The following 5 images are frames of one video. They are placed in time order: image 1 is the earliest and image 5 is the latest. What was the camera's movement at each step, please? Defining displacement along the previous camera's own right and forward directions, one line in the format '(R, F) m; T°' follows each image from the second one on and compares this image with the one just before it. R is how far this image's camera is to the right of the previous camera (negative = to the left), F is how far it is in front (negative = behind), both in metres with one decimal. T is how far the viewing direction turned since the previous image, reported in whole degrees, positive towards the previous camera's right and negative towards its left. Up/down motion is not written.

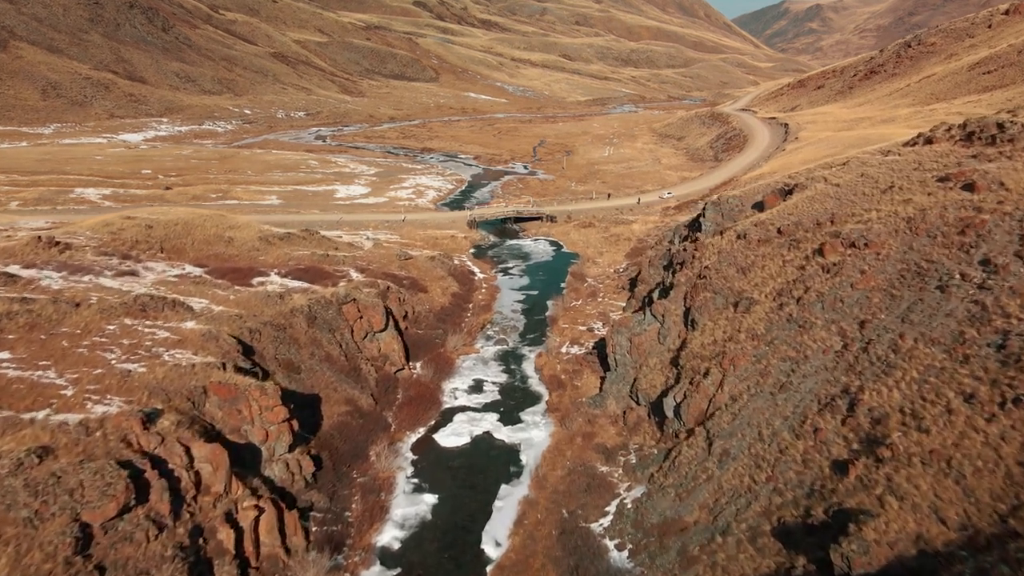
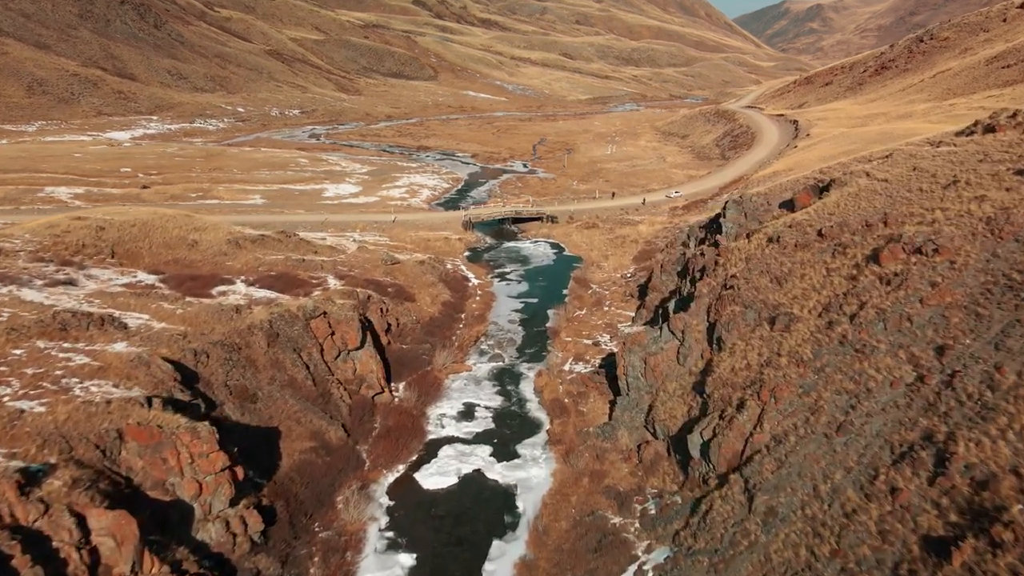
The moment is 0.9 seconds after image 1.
(+0.2, +4.2) m; 0°
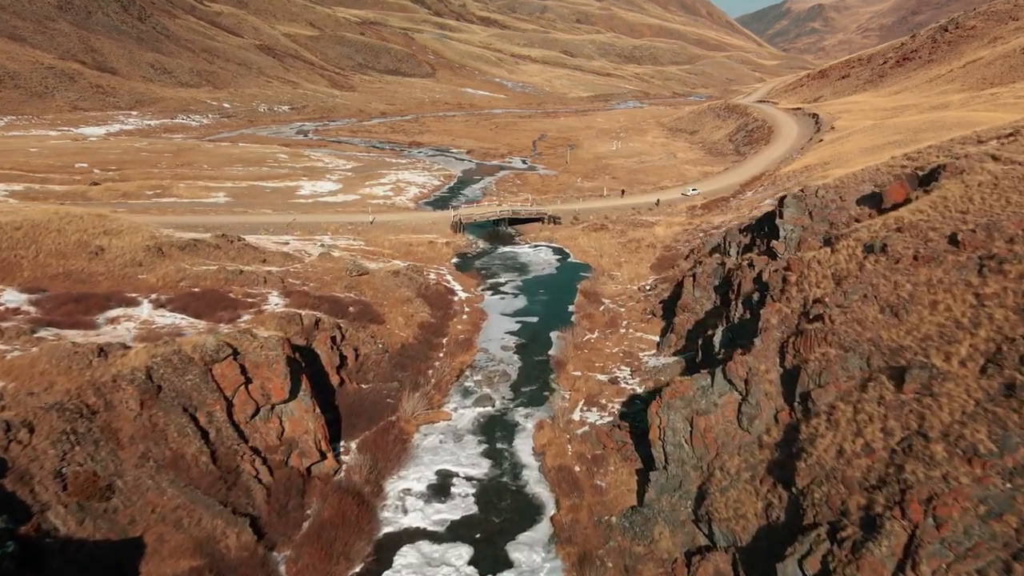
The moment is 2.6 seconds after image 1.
(+0.3, +7.8) m; 0°
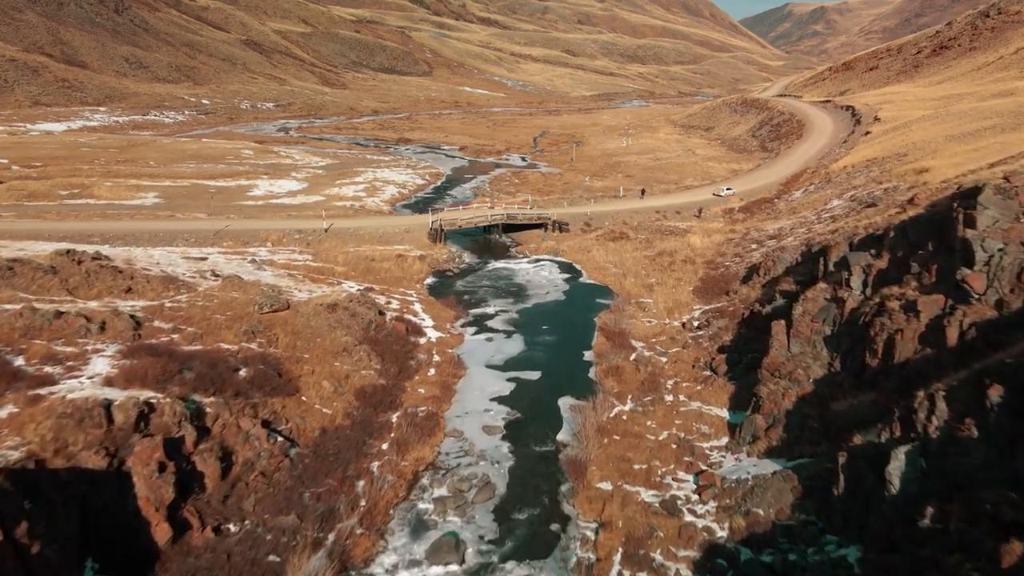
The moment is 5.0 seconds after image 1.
(+0.4, +11.2) m; 0°
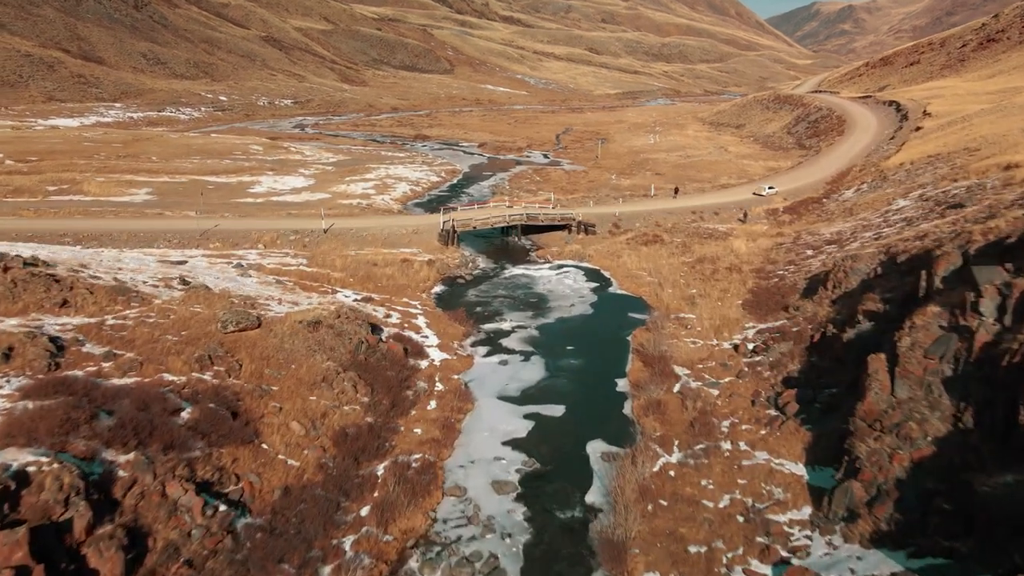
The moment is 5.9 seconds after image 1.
(+0.1, +4.3) m; -2°
